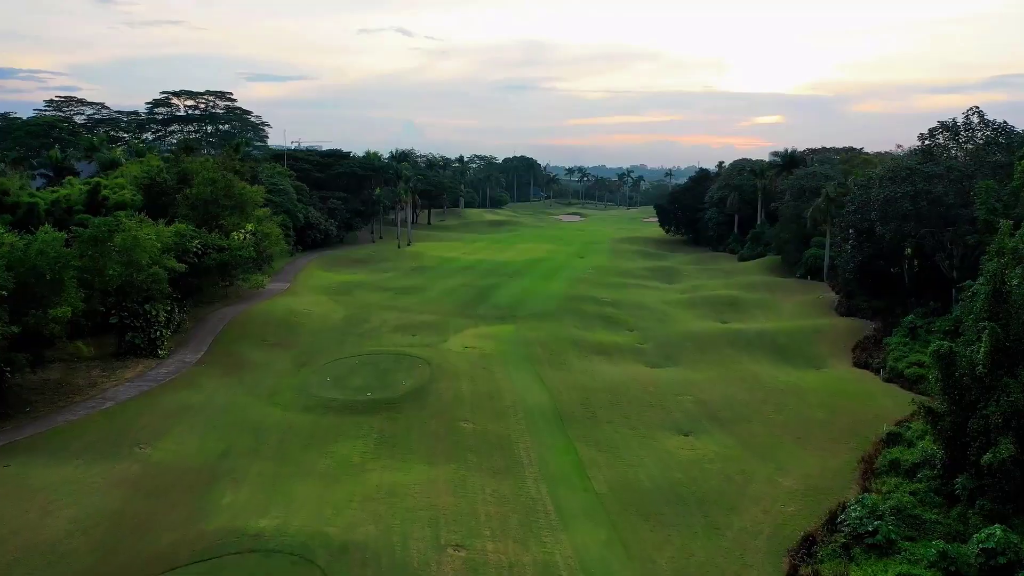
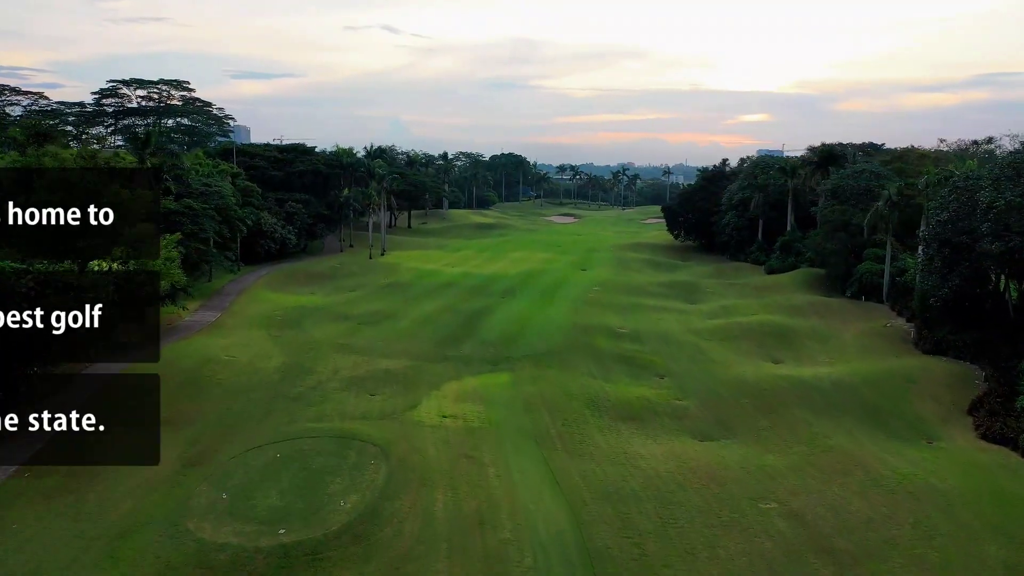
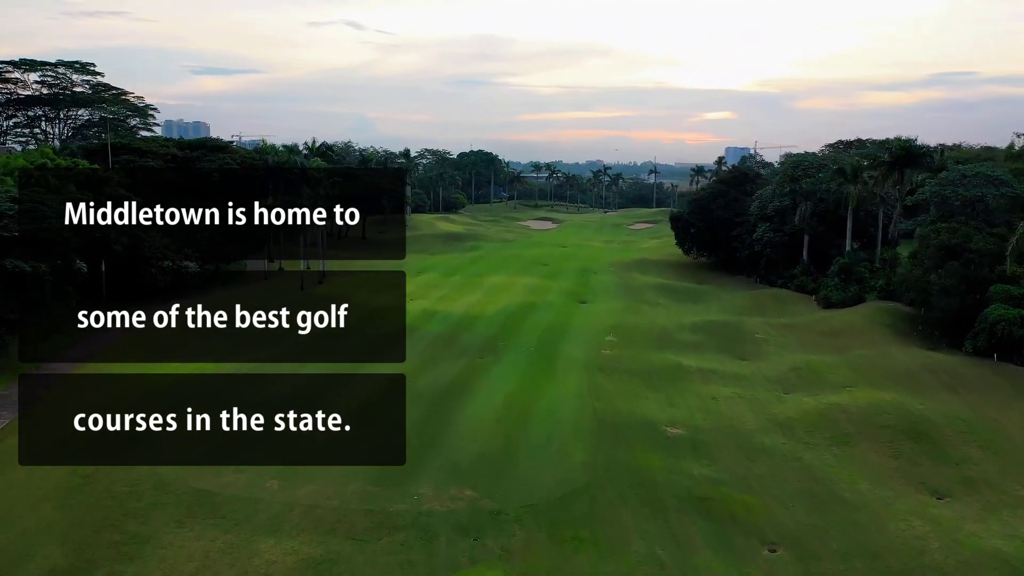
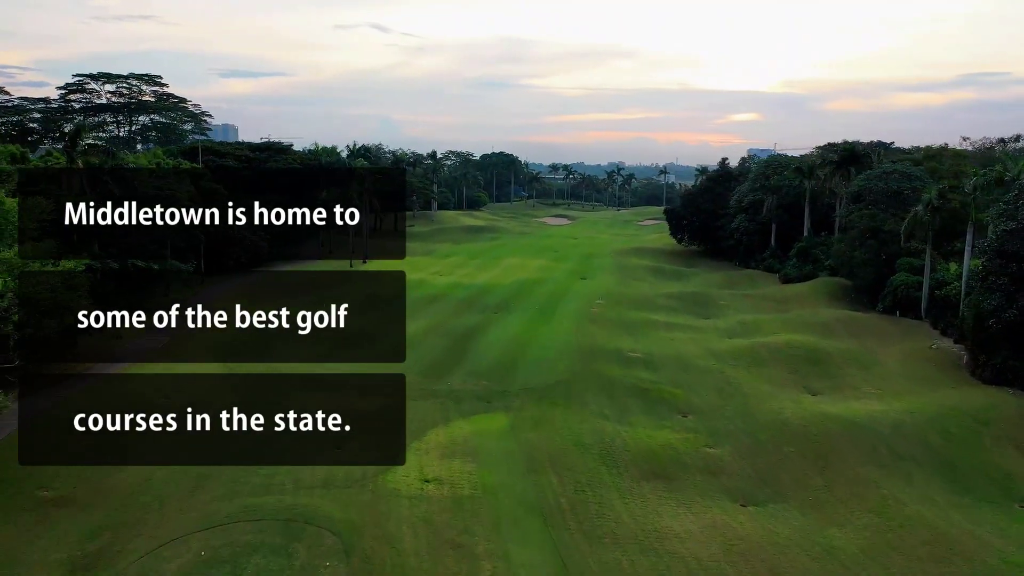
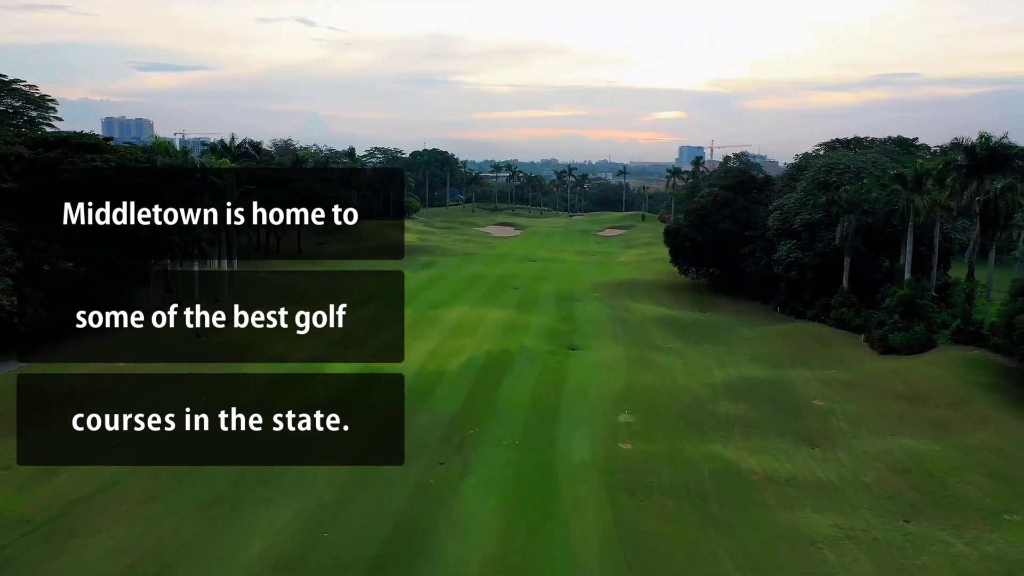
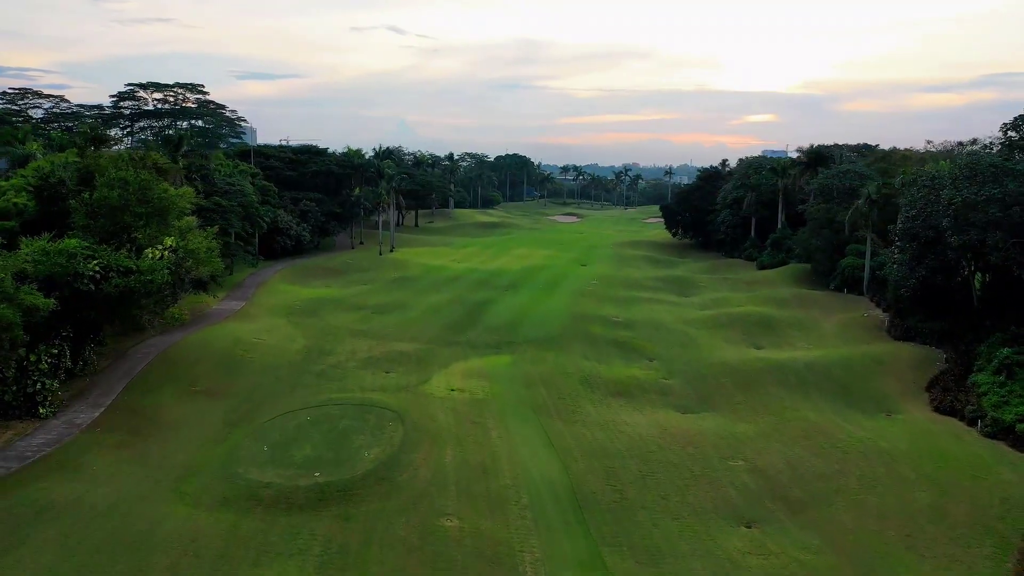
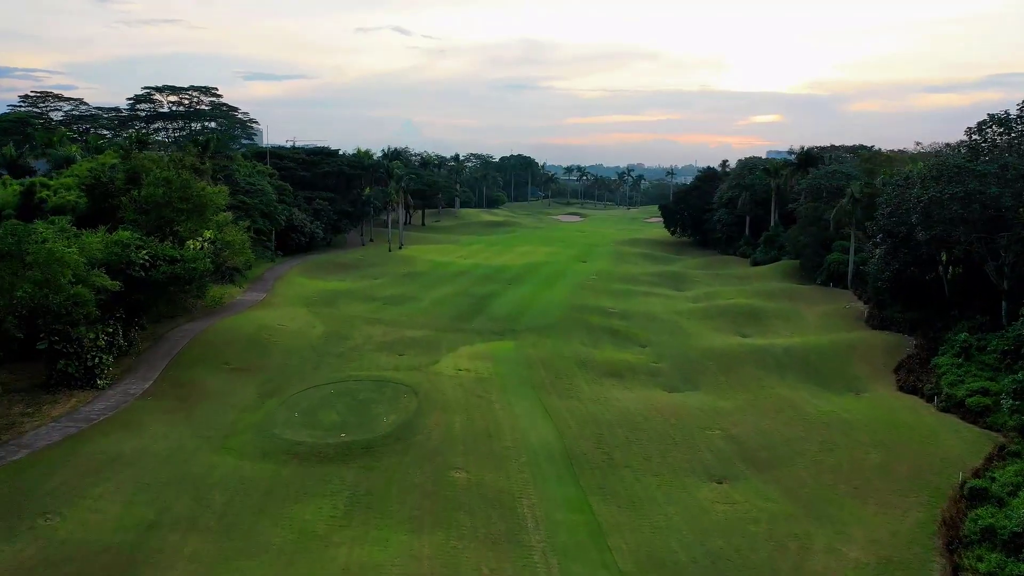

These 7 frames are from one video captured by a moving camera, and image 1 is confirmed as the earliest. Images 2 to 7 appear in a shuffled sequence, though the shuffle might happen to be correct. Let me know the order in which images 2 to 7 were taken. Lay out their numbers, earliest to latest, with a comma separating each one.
7, 6, 2, 4, 3, 5
